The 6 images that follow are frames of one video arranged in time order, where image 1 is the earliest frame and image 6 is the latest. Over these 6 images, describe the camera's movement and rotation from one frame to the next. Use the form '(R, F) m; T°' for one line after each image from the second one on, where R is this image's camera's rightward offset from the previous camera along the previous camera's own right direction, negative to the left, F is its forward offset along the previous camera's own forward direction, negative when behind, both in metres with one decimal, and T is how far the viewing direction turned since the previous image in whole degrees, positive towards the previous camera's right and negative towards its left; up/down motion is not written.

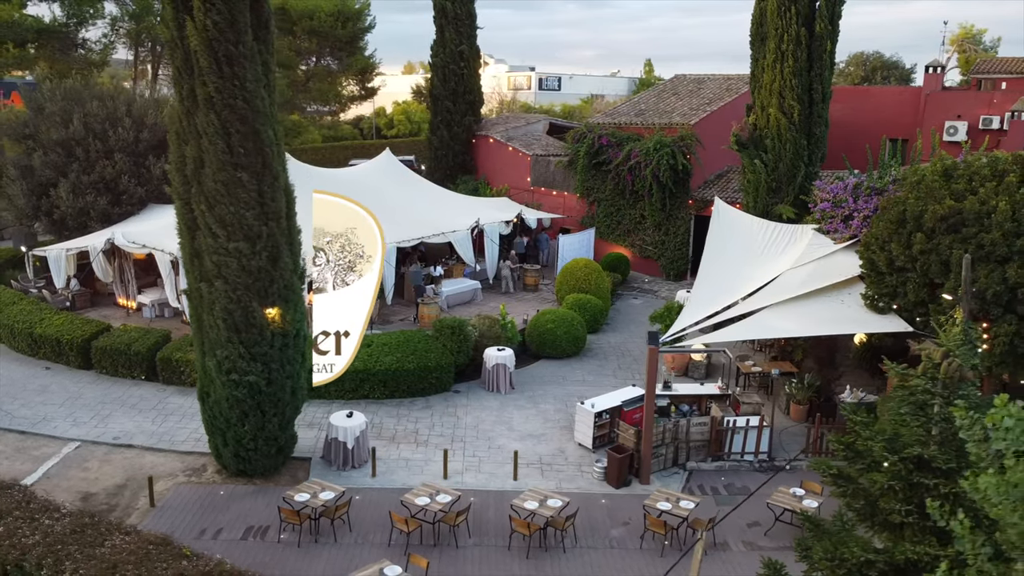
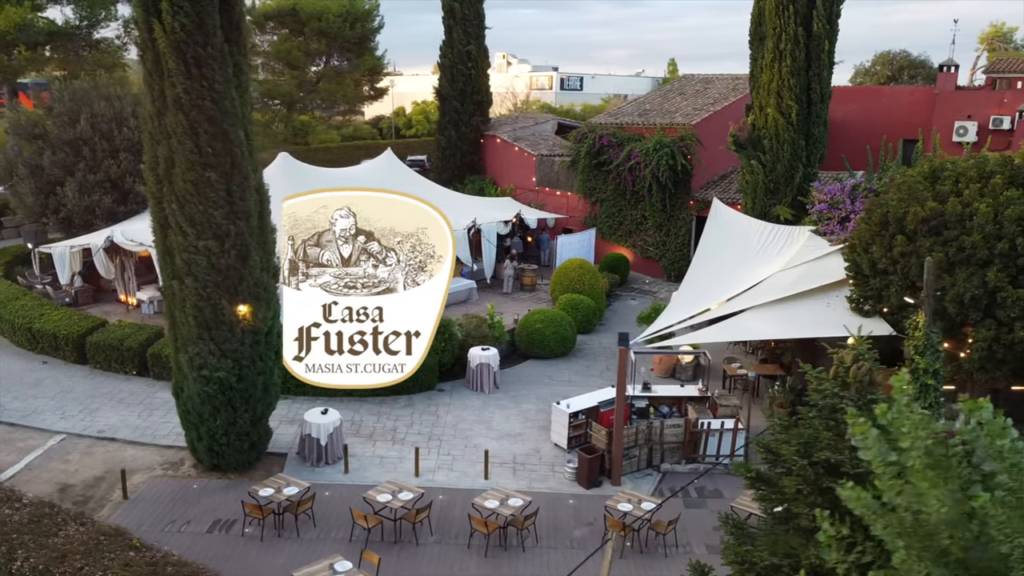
(+0.8, 0.0) m; -2°
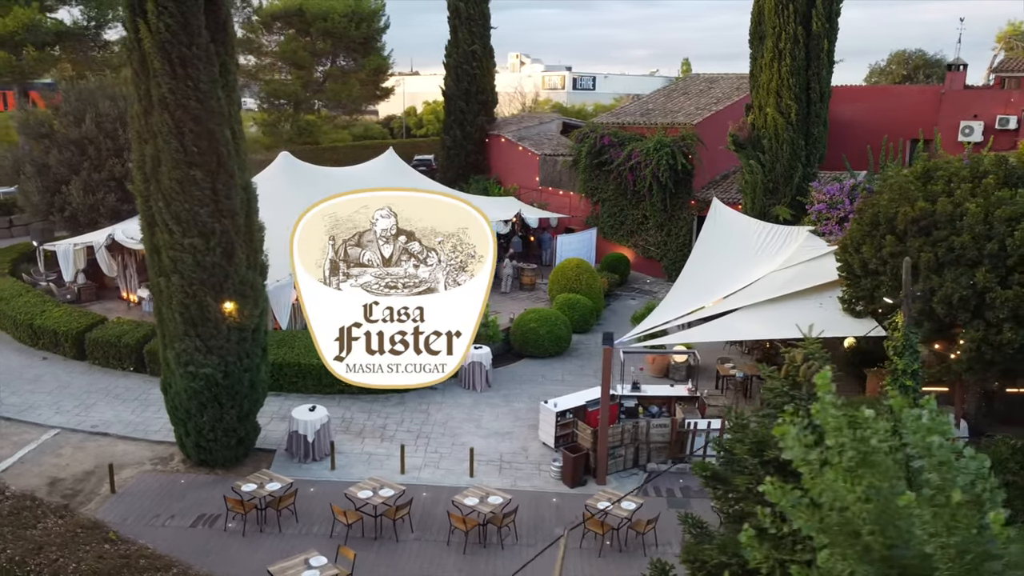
(+0.4, 0.0) m; -1°
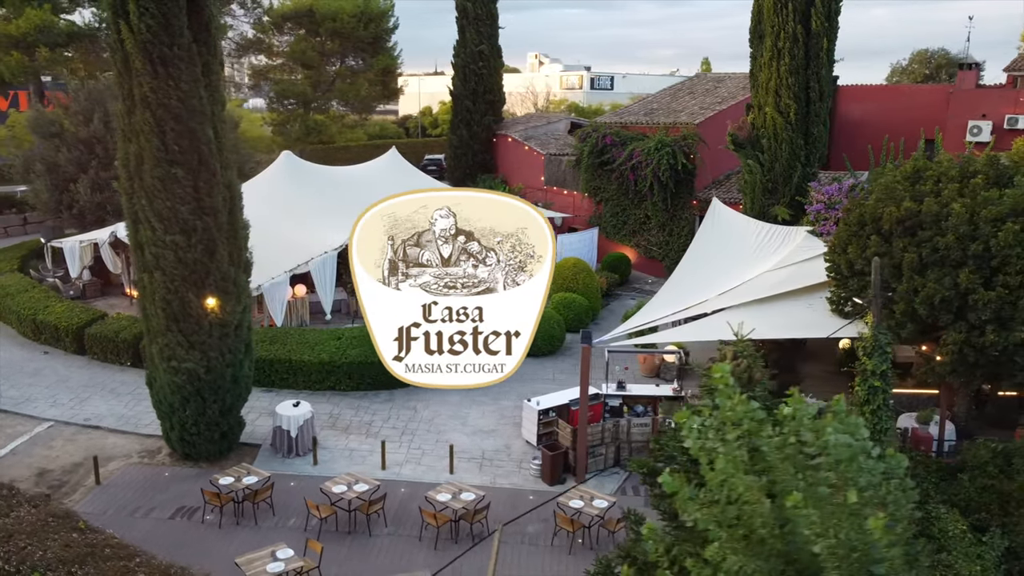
(+0.6, 0.0) m; -2°
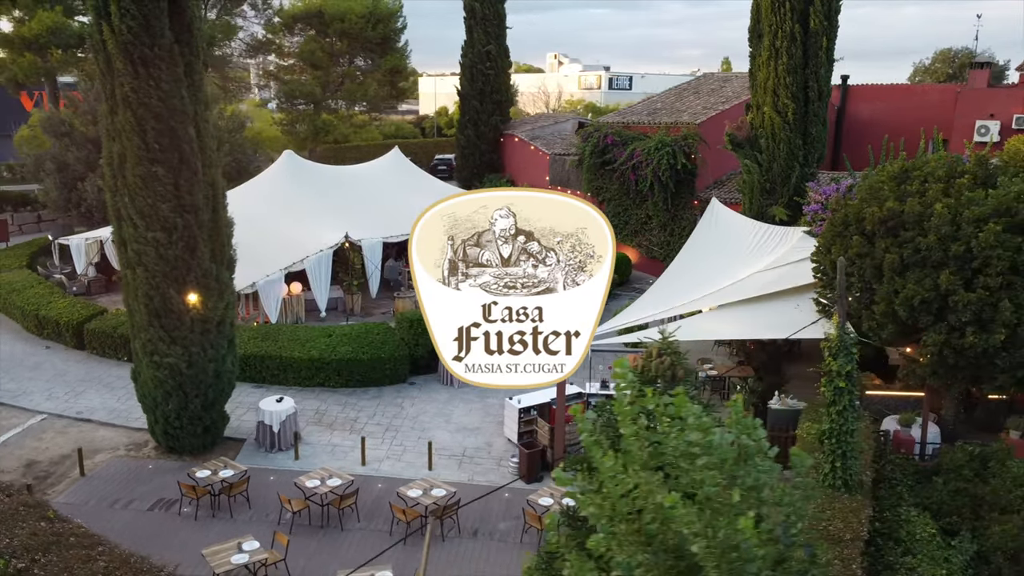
(+0.6, 0.0) m; -2°
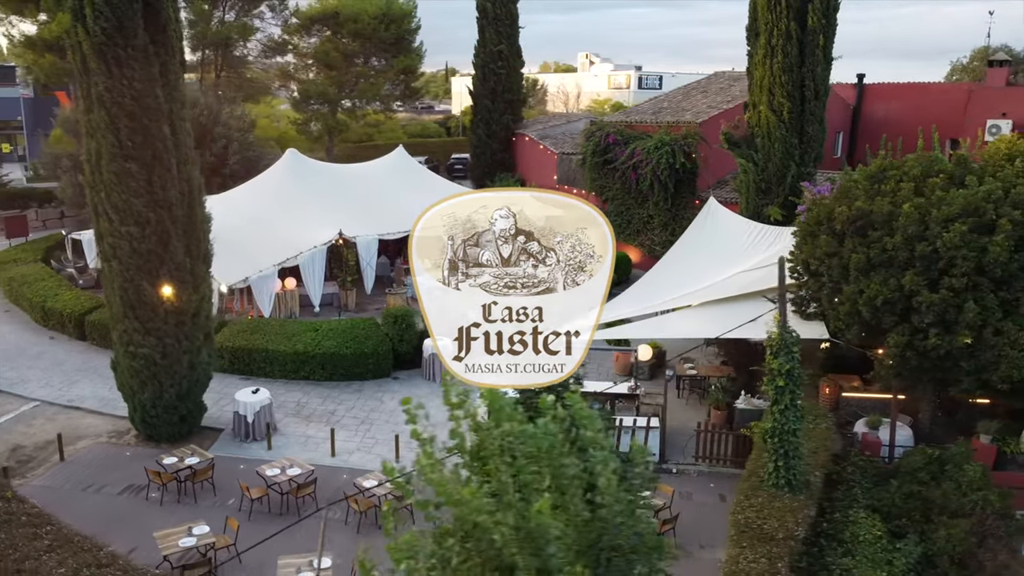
(+1.0, -0.1) m; -3°
